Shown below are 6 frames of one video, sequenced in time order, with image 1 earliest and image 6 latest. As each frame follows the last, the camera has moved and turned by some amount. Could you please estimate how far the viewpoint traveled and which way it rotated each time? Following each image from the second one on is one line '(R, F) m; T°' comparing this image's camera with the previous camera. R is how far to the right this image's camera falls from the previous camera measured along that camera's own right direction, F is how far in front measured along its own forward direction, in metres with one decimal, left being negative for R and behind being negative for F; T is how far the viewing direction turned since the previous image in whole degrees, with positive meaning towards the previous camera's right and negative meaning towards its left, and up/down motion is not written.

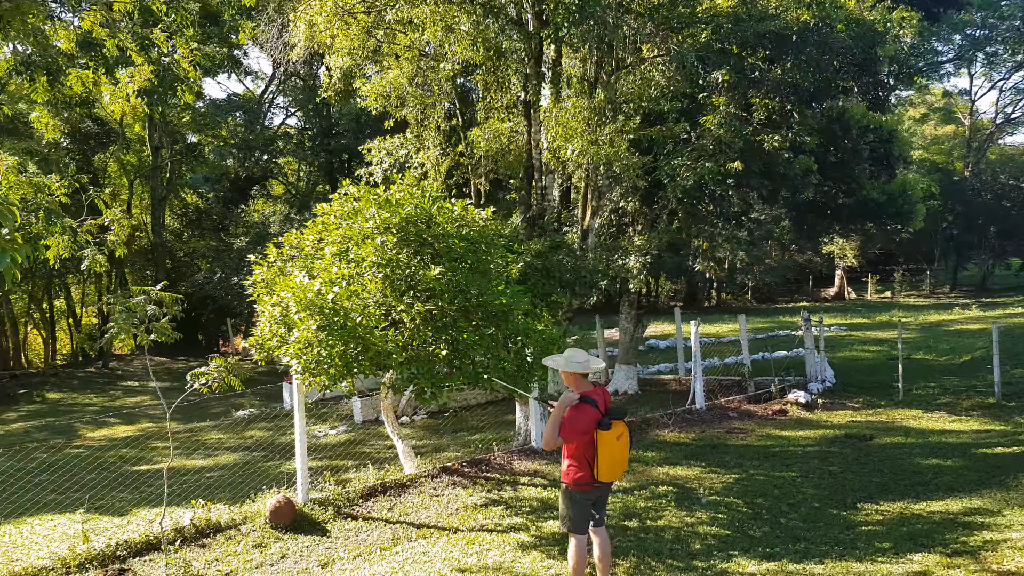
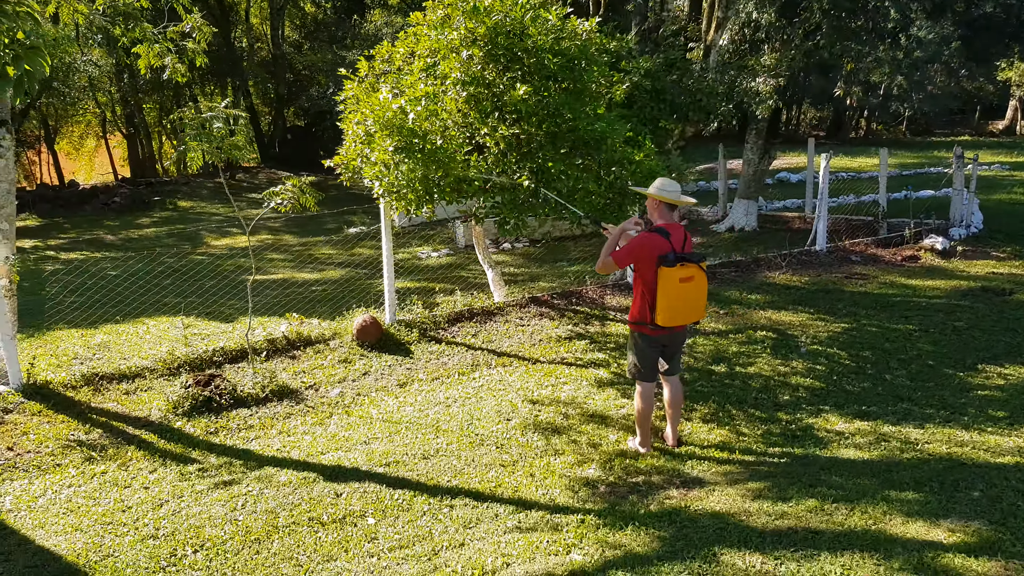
(+0.2, +0.4) m; -9°
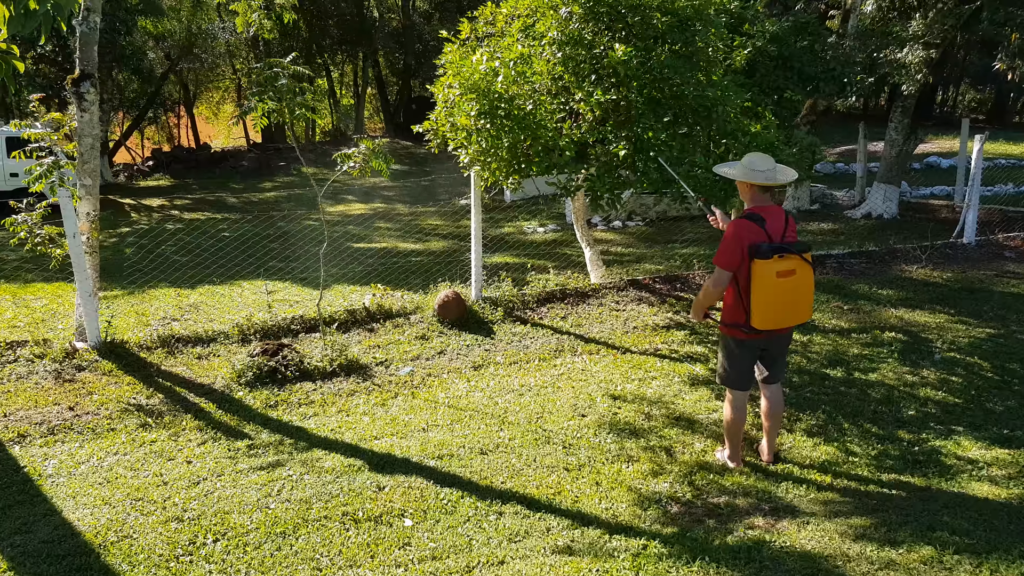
(+0.2, +0.5) m; -9°
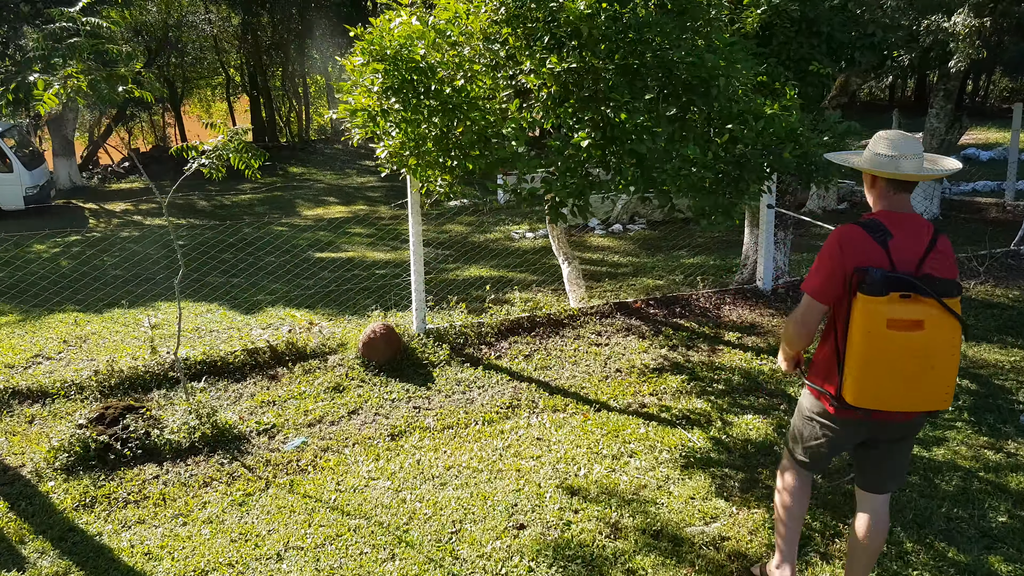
(+0.4, +1.4) m; -1°
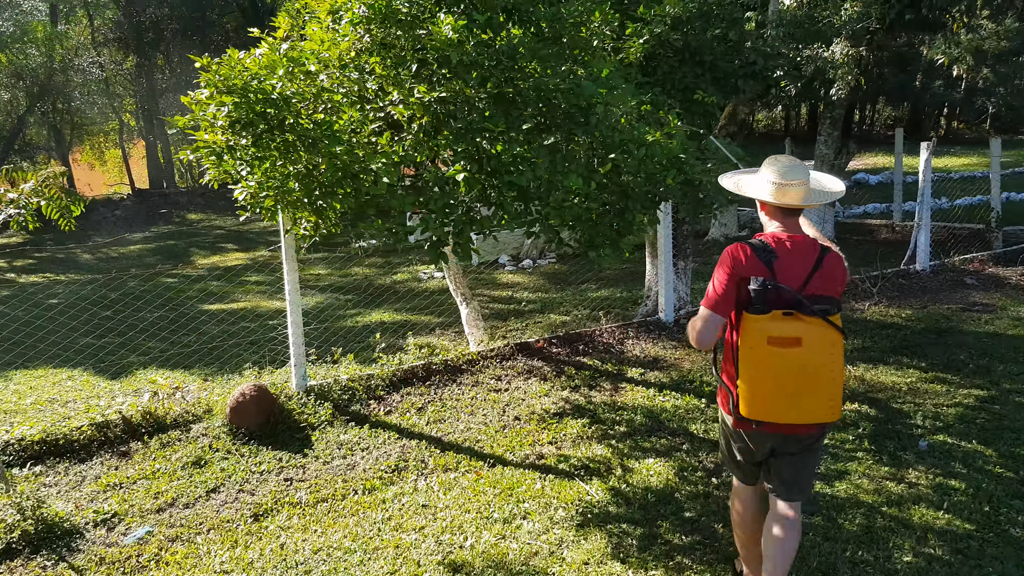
(+0.2, +0.3) m; +6°
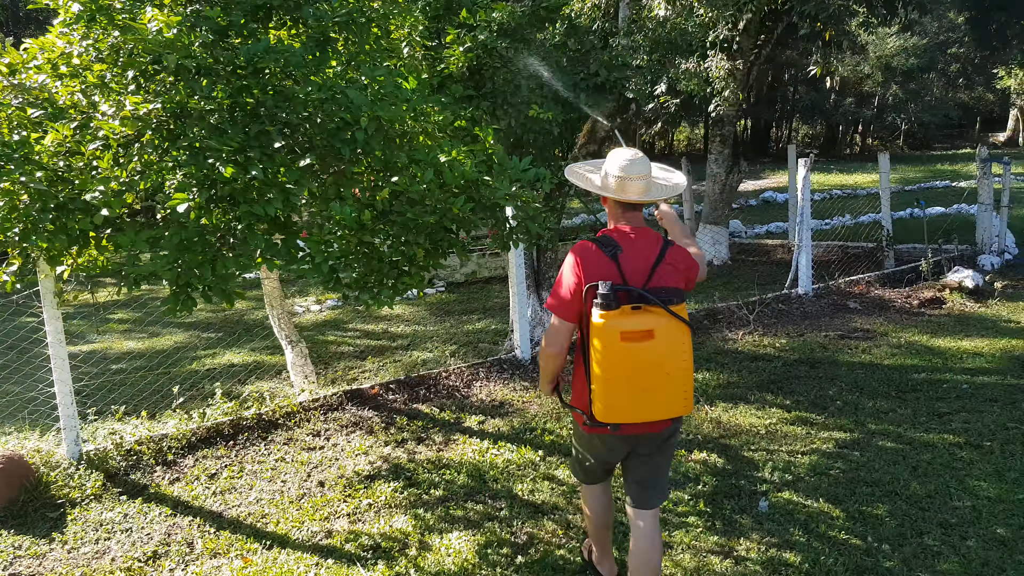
(+0.7, +0.5) m; +4°
